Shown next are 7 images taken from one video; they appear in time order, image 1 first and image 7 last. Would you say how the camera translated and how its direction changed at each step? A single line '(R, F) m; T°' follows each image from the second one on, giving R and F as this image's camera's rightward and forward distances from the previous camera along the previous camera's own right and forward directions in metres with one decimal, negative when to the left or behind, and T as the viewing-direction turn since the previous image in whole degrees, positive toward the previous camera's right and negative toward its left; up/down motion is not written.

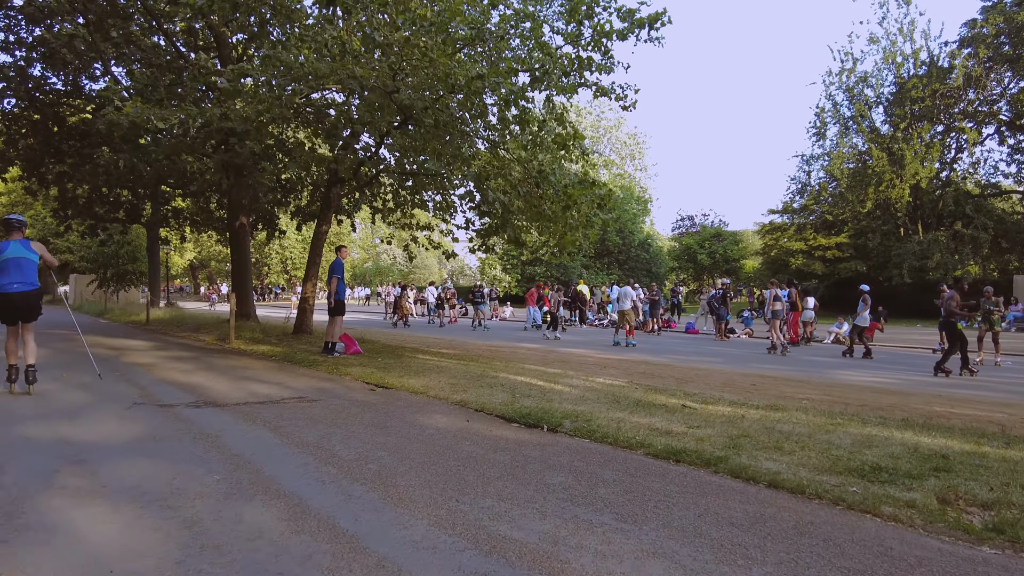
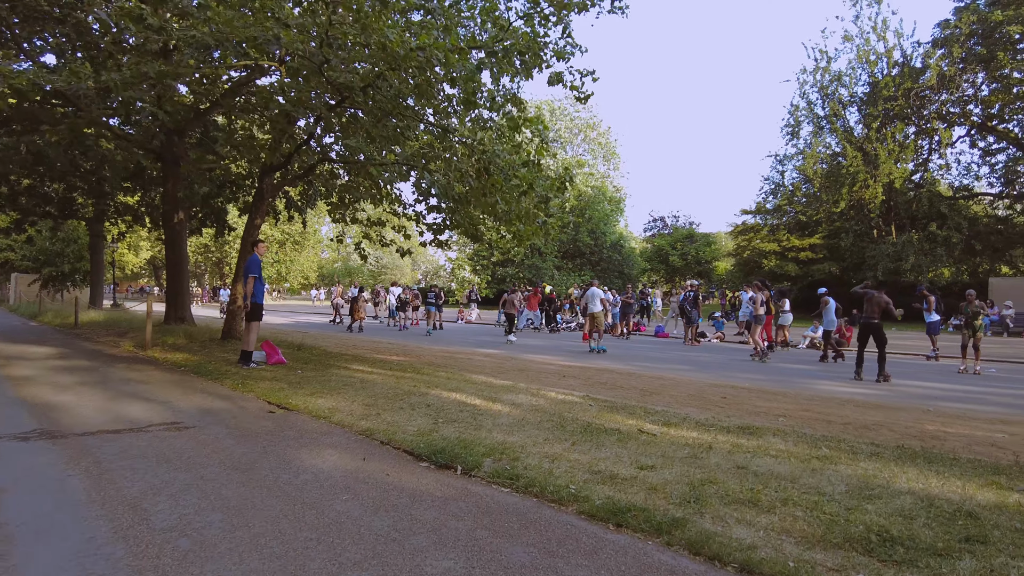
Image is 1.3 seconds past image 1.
(+0.4, +1.1) m; +2°
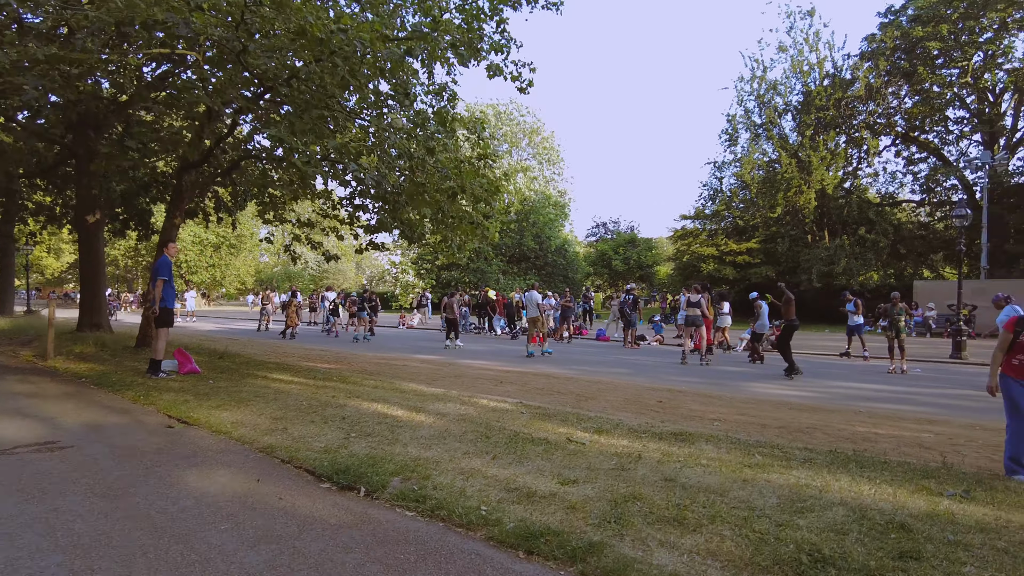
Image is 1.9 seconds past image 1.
(+0.2, +0.3) m; +5°
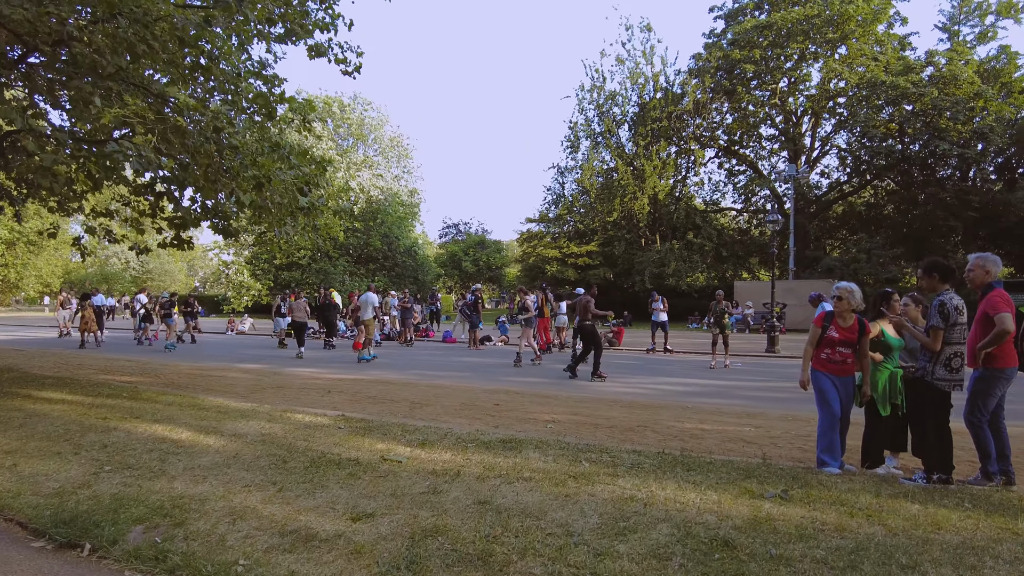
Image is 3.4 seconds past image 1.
(+0.3, +0.5) m; +13°
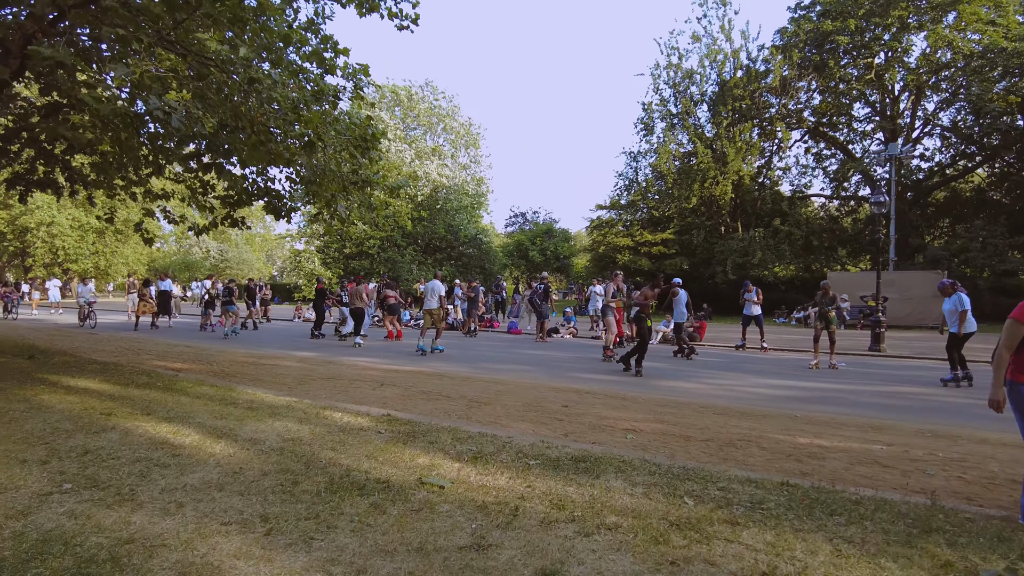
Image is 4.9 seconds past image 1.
(-0.1, +1.1) m; -6°
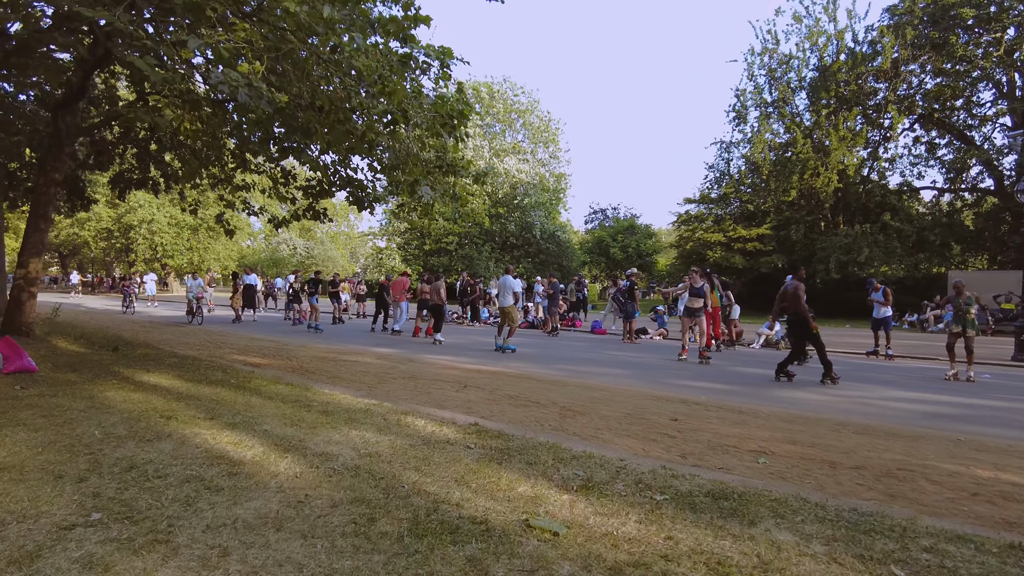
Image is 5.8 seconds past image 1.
(-0.3, +0.8) m; -7°
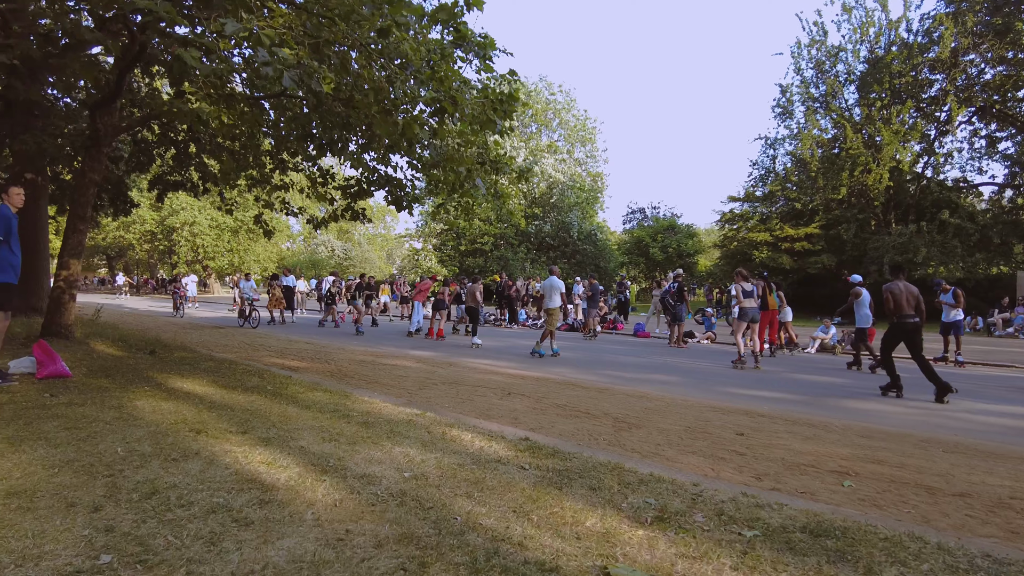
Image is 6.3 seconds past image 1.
(-0.1, +0.4) m; -3°
